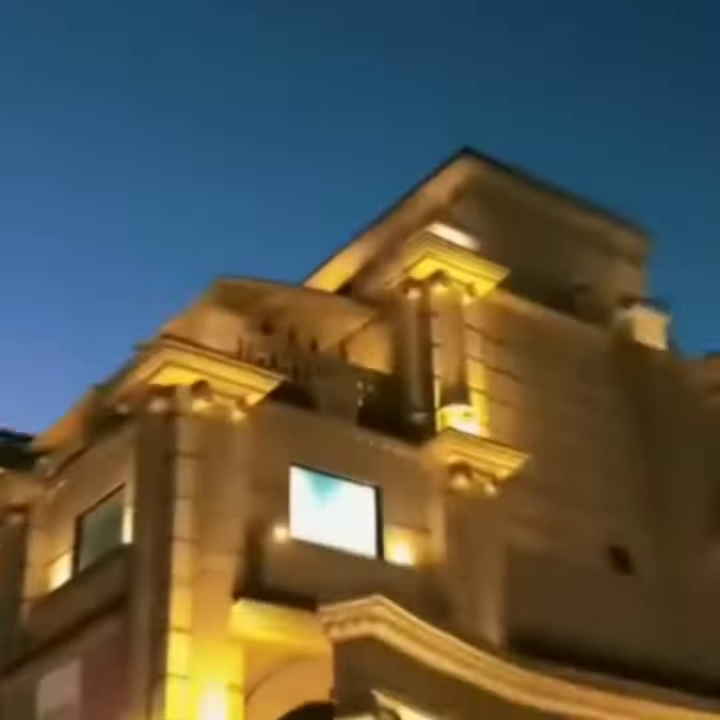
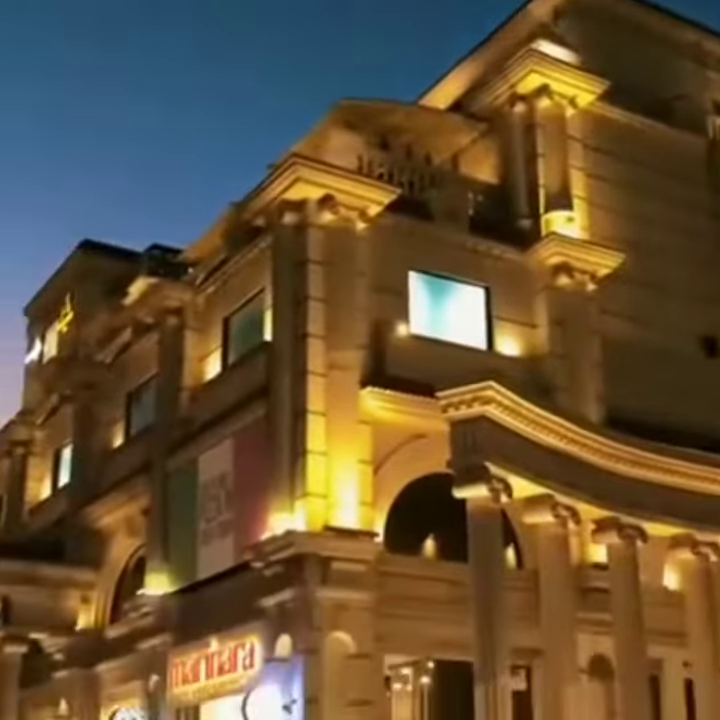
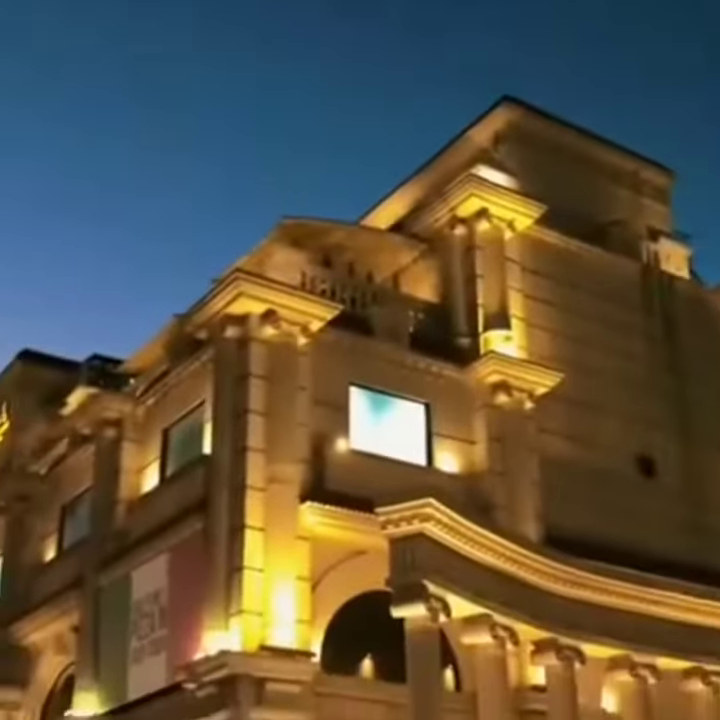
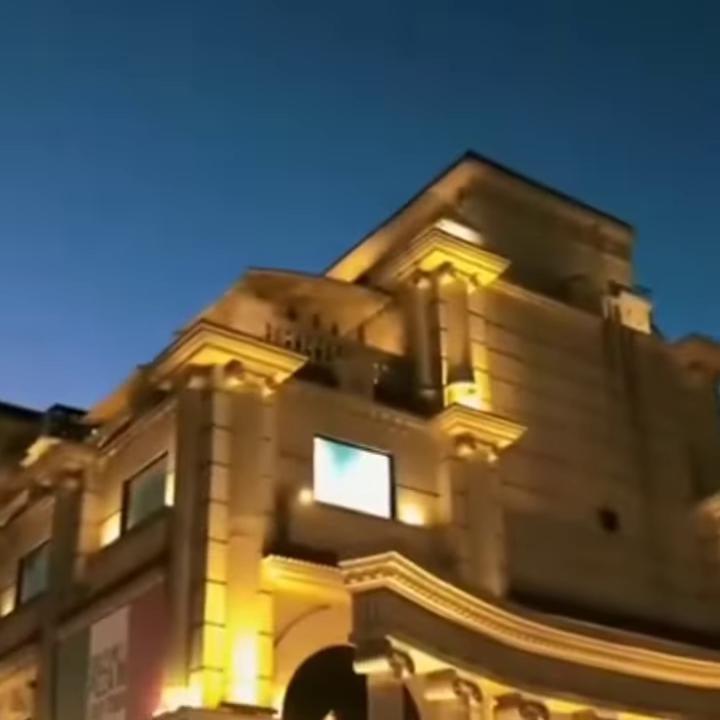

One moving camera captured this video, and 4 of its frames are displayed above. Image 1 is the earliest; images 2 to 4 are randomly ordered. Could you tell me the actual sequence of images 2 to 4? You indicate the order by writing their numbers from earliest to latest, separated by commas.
4, 3, 2
